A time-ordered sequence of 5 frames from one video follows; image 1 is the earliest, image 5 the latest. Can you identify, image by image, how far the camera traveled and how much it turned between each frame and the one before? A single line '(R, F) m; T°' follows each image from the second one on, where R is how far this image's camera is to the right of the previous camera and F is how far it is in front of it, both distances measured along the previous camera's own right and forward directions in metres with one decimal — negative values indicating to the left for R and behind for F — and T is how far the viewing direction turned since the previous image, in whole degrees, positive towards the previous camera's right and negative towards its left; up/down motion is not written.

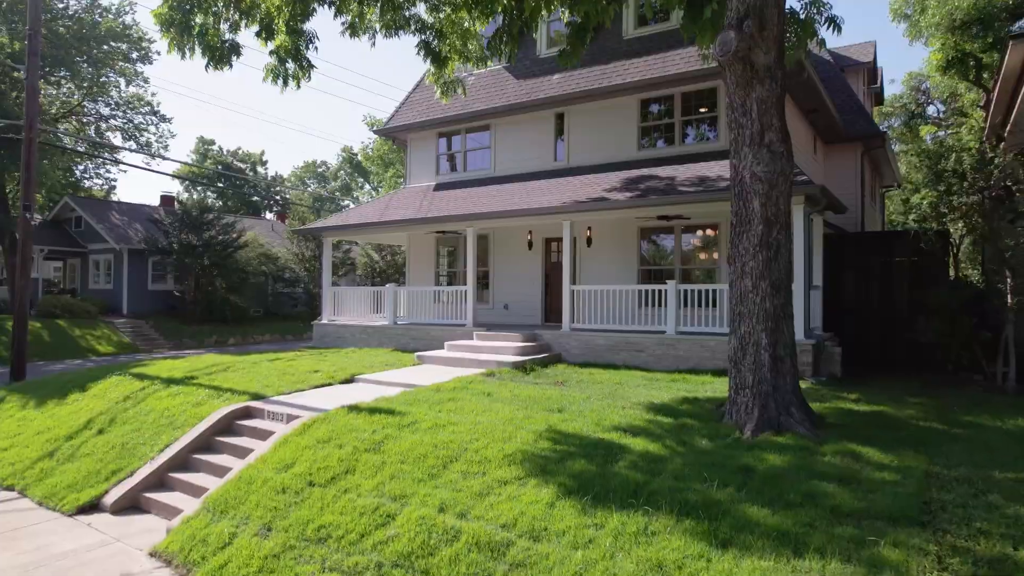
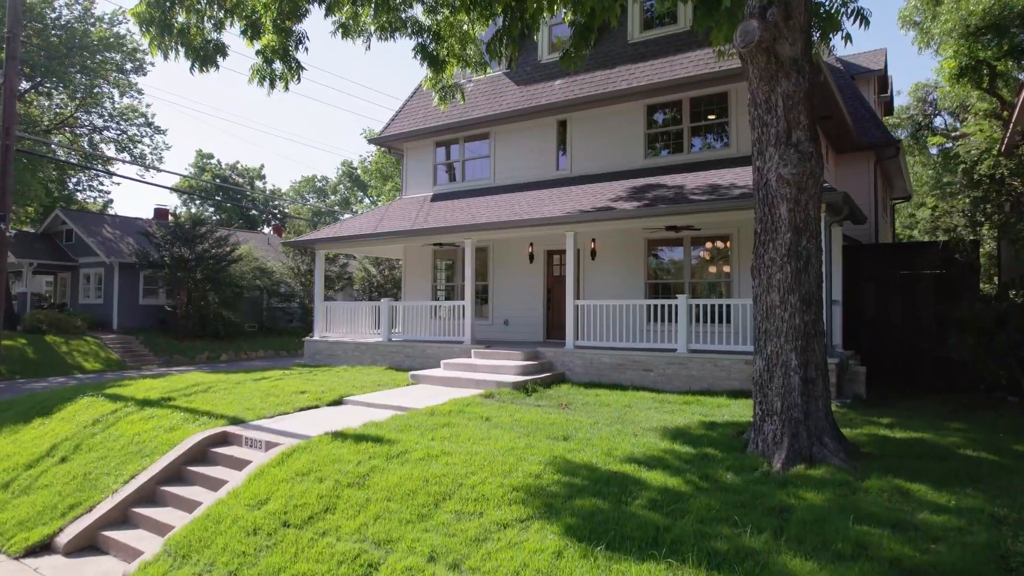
(0.0, +0.6) m; 0°
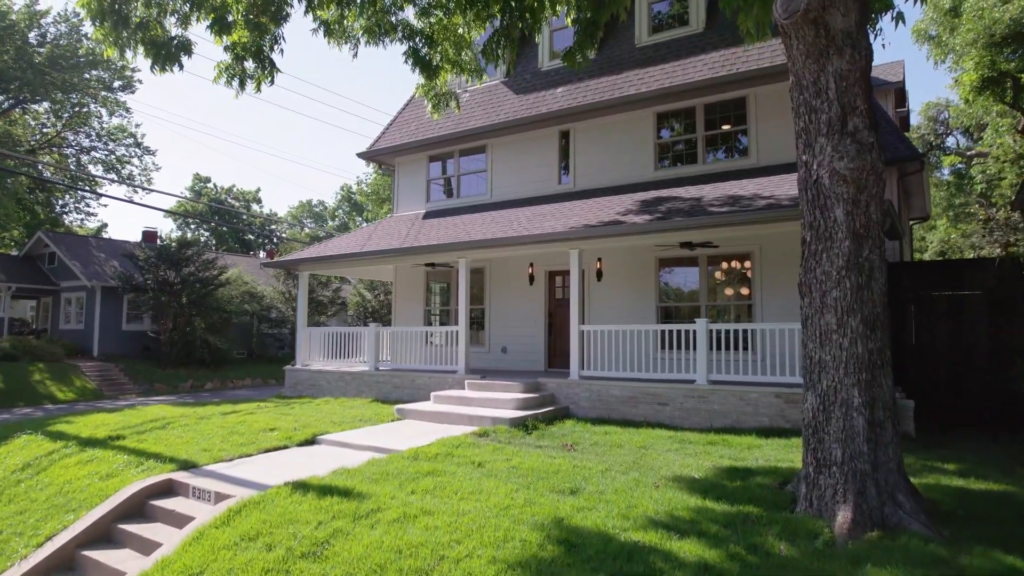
(0.0, +1.1) m; 0°
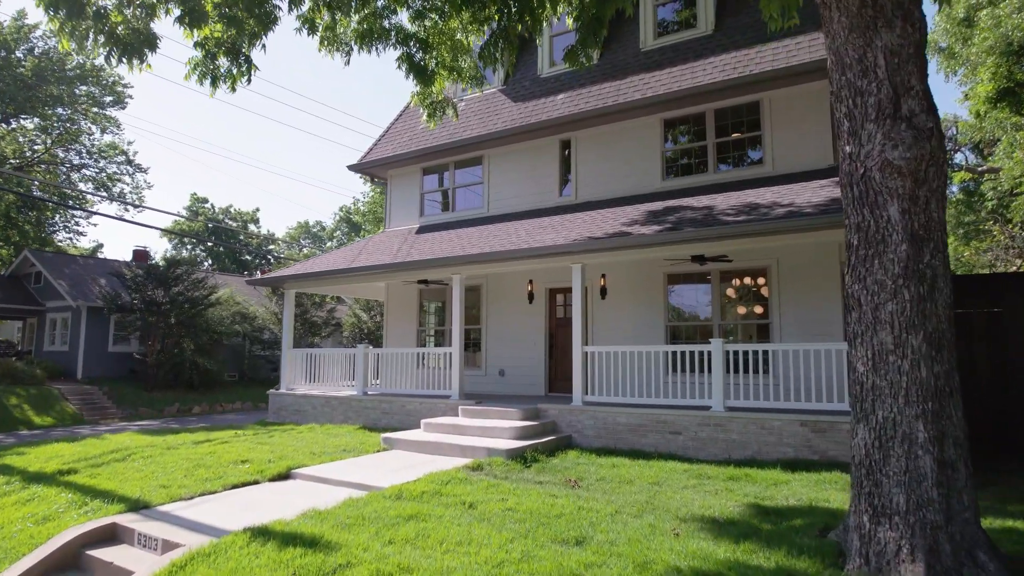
(0.0, +0.8) m; 0°
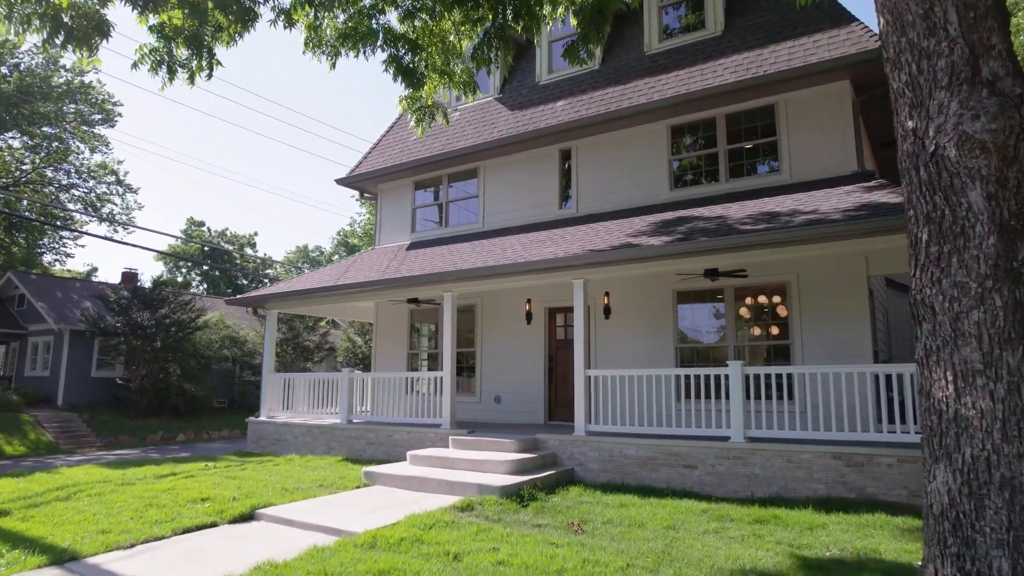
(+0.1, +0.8) m; 0°
